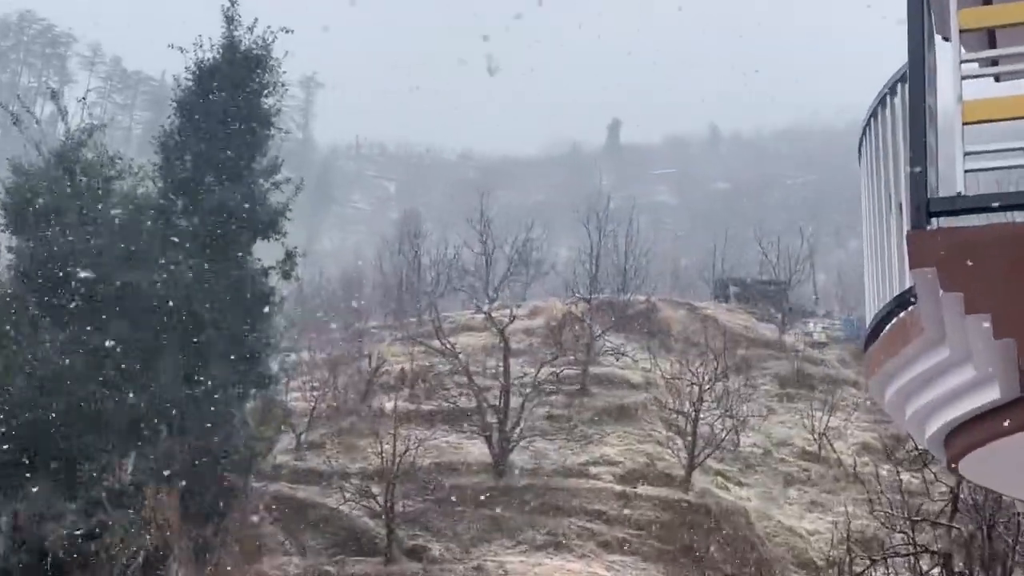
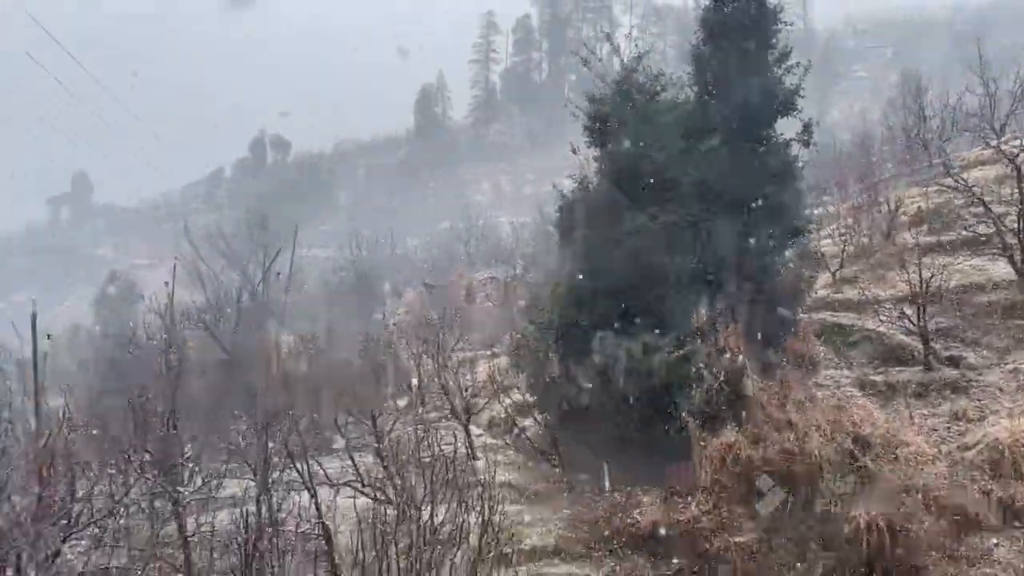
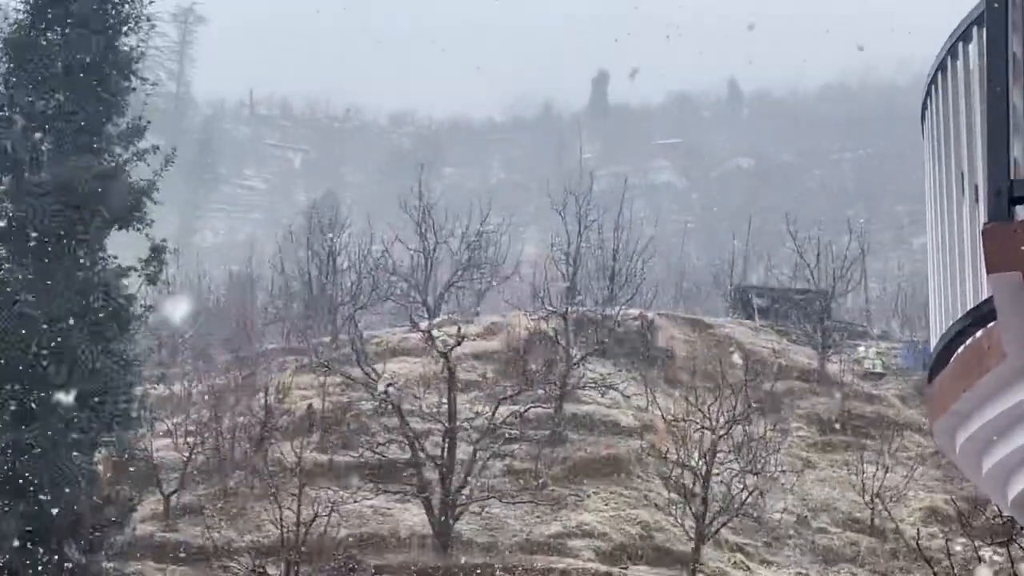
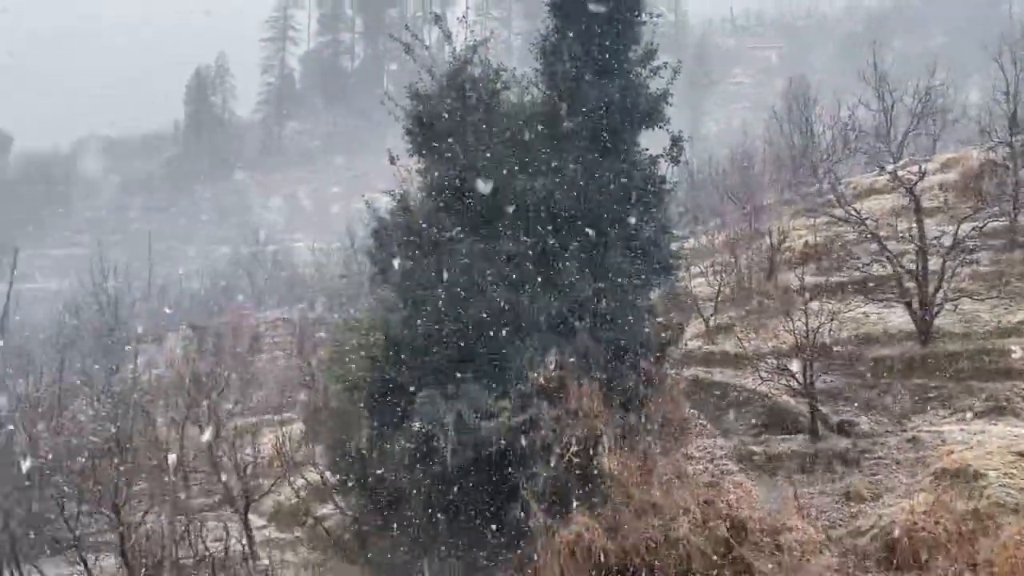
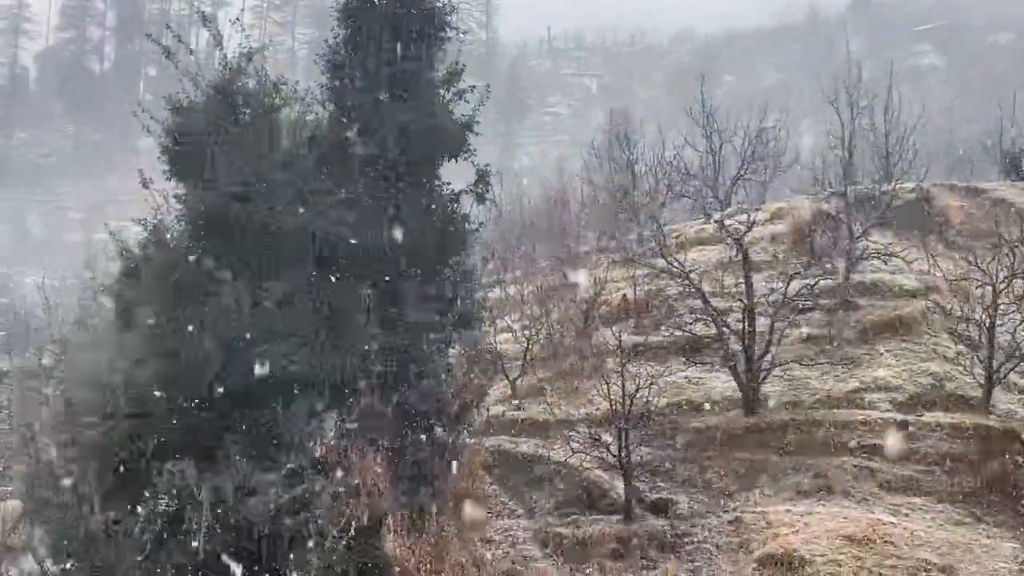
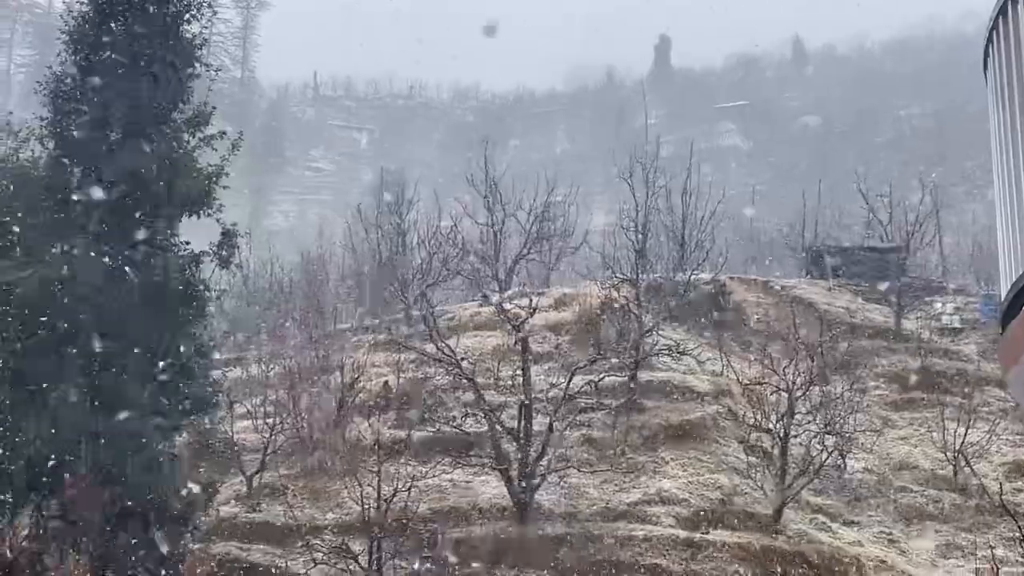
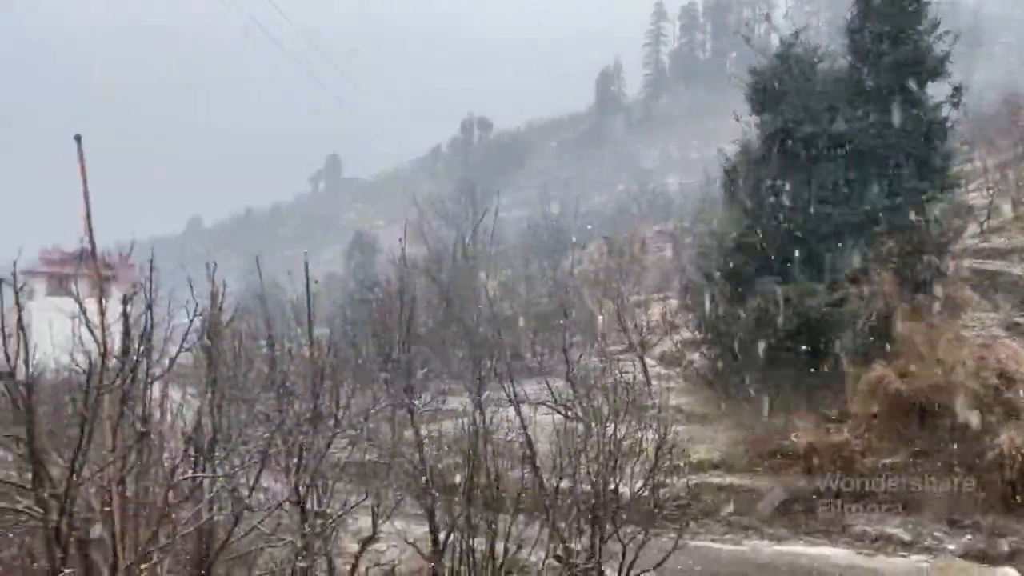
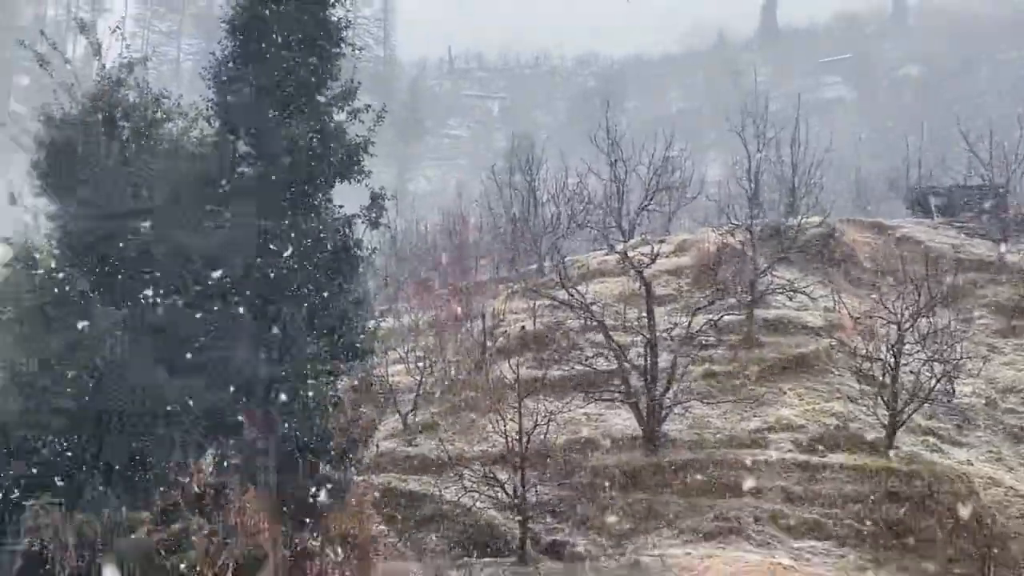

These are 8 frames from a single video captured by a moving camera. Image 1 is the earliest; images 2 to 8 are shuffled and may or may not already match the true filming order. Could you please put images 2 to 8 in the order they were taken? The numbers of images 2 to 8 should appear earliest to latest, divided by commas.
3, 6, 8, 5, 4, 2, 7
